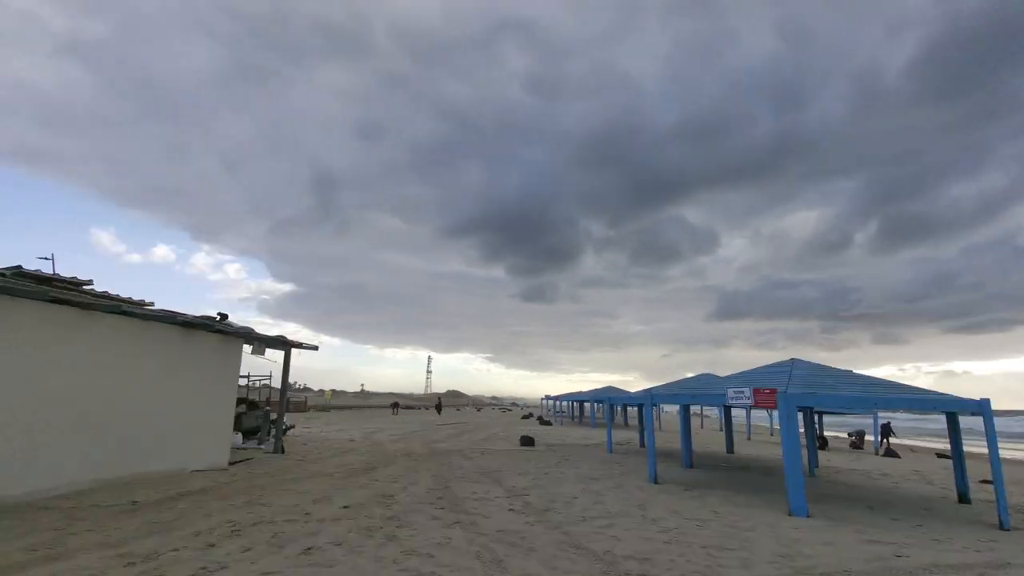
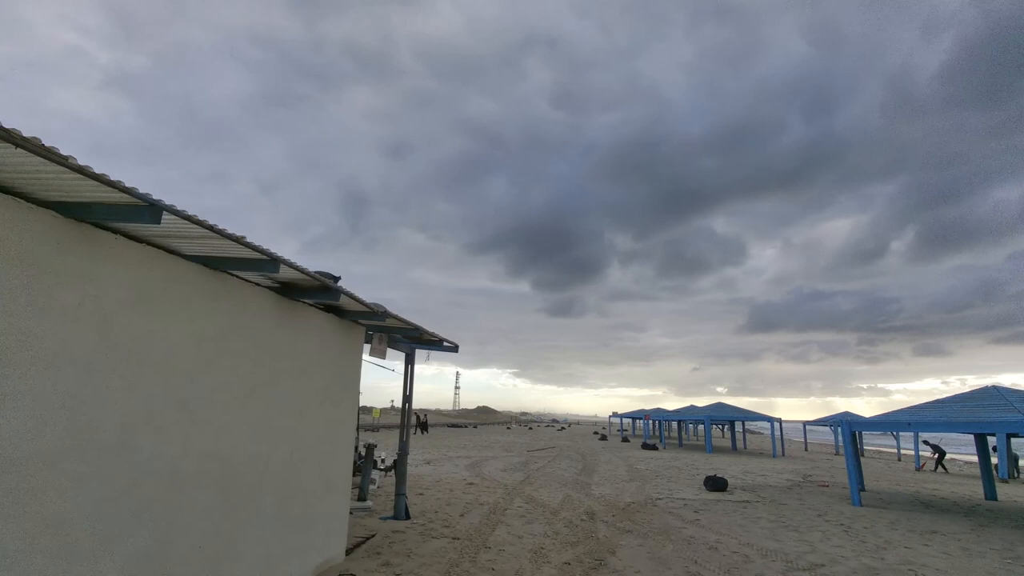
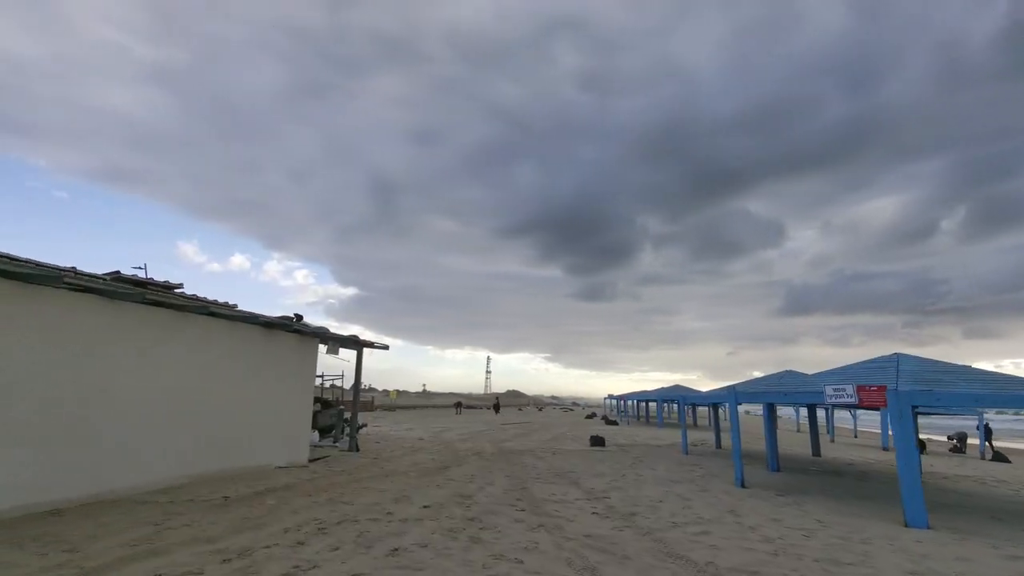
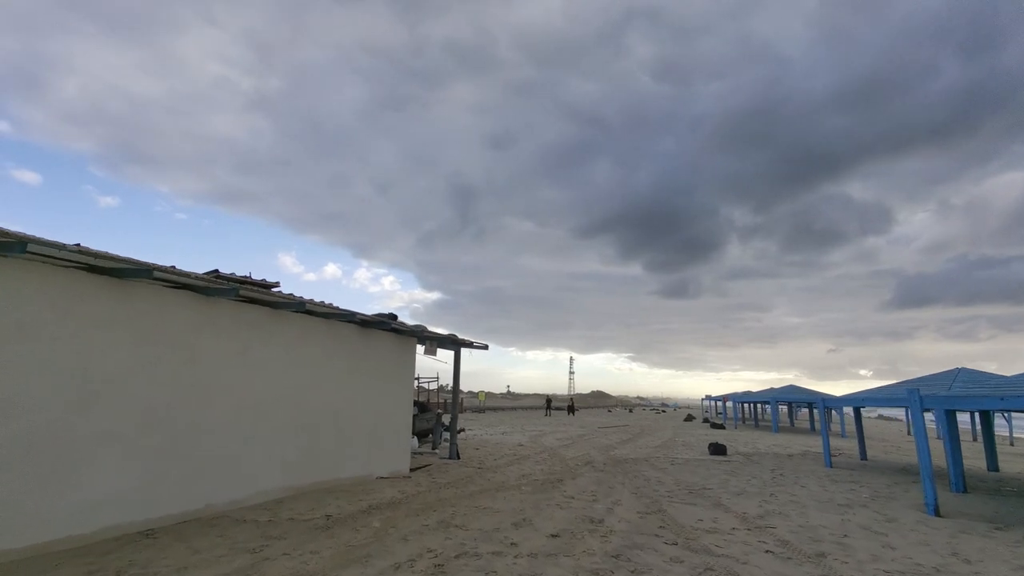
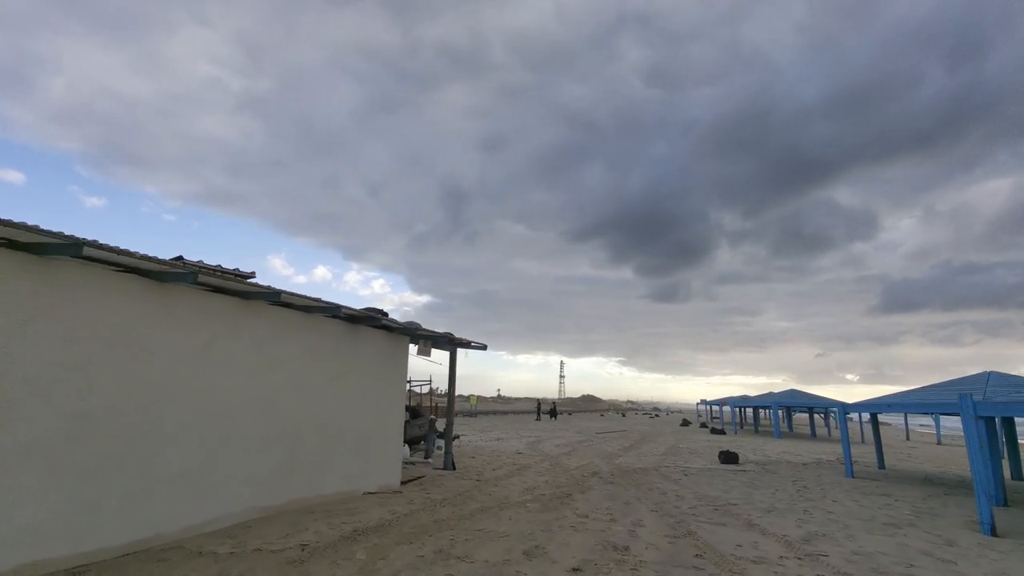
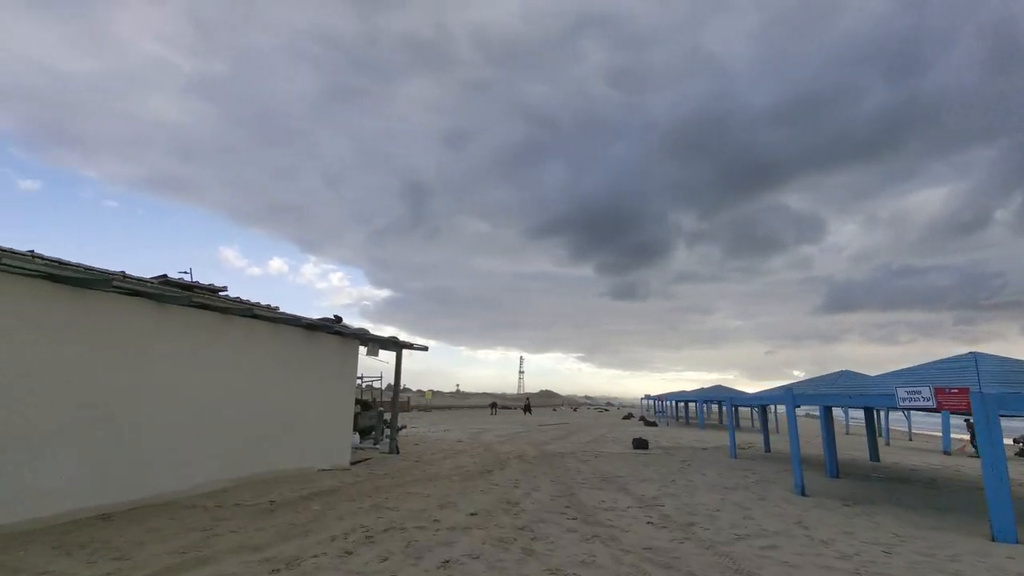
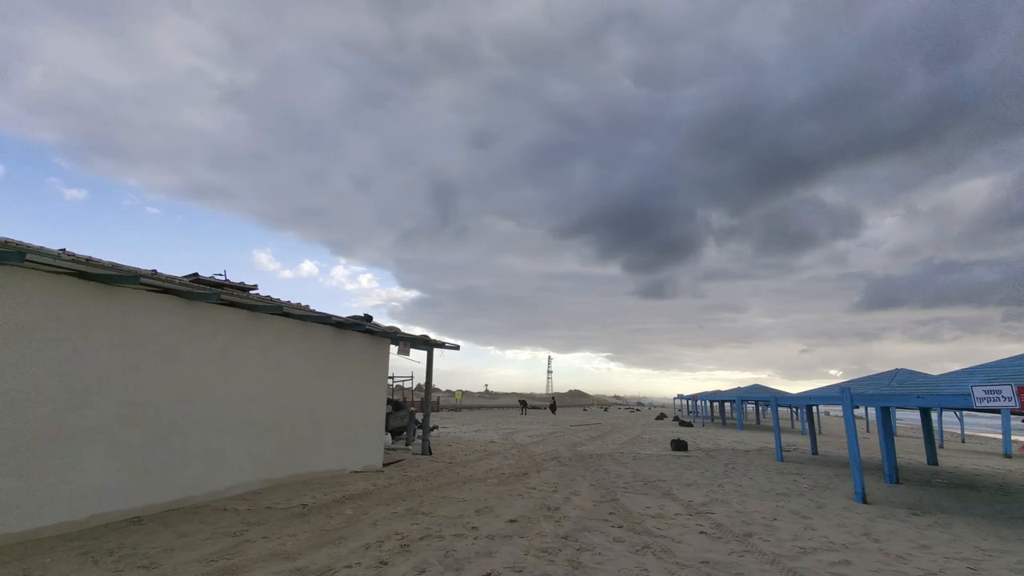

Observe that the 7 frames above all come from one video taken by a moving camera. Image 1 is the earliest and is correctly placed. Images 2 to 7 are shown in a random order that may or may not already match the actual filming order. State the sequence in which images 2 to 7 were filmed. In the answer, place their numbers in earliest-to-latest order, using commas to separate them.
3, 6, 7, 4, 5, 2
